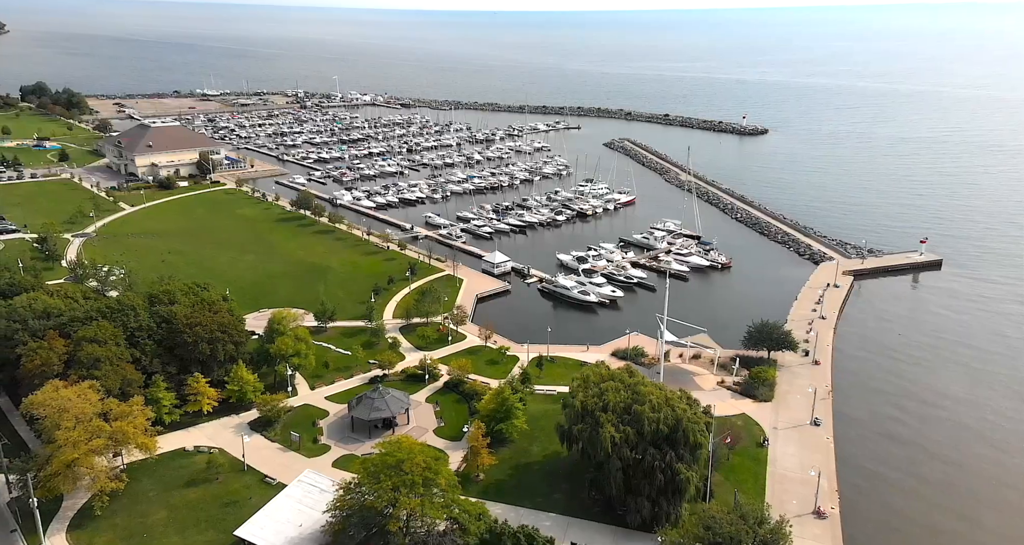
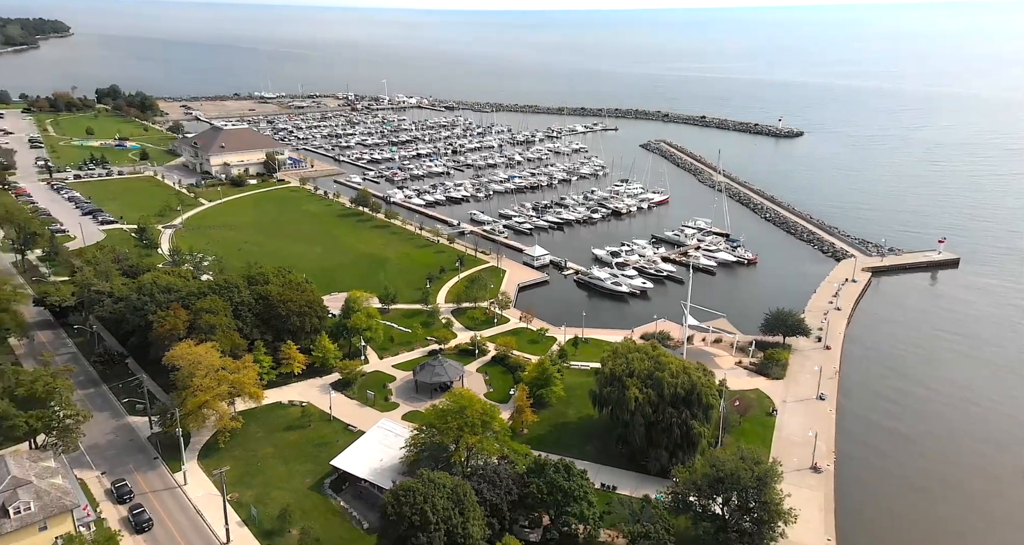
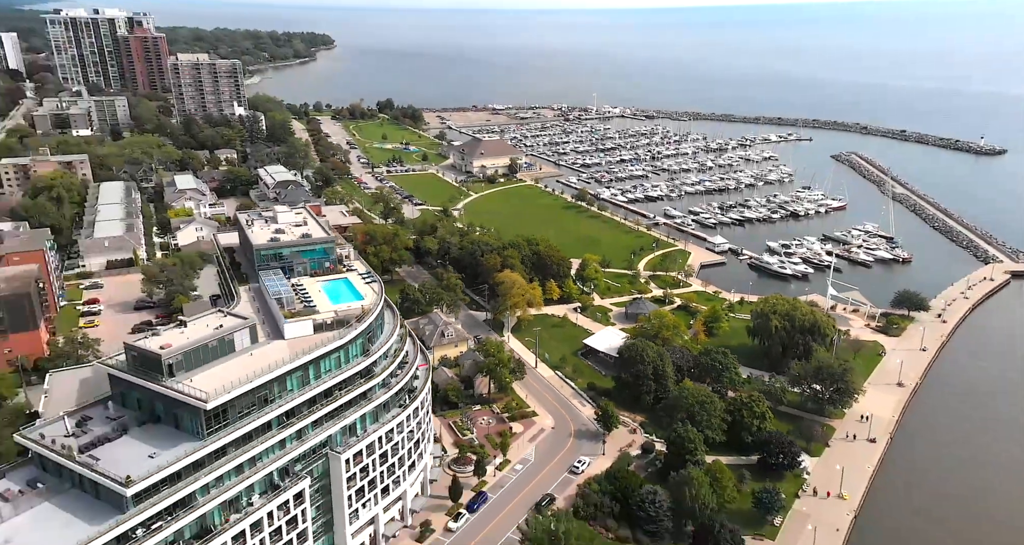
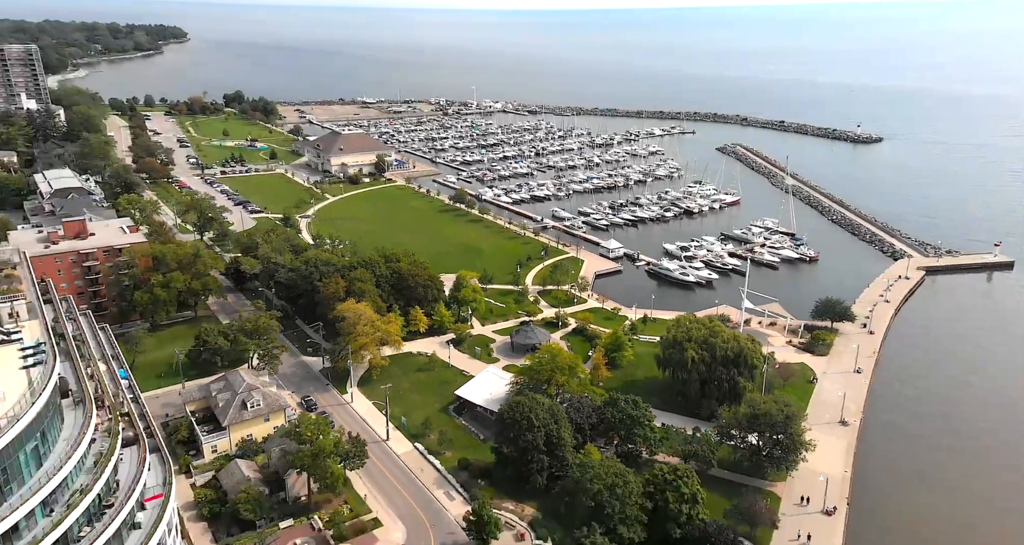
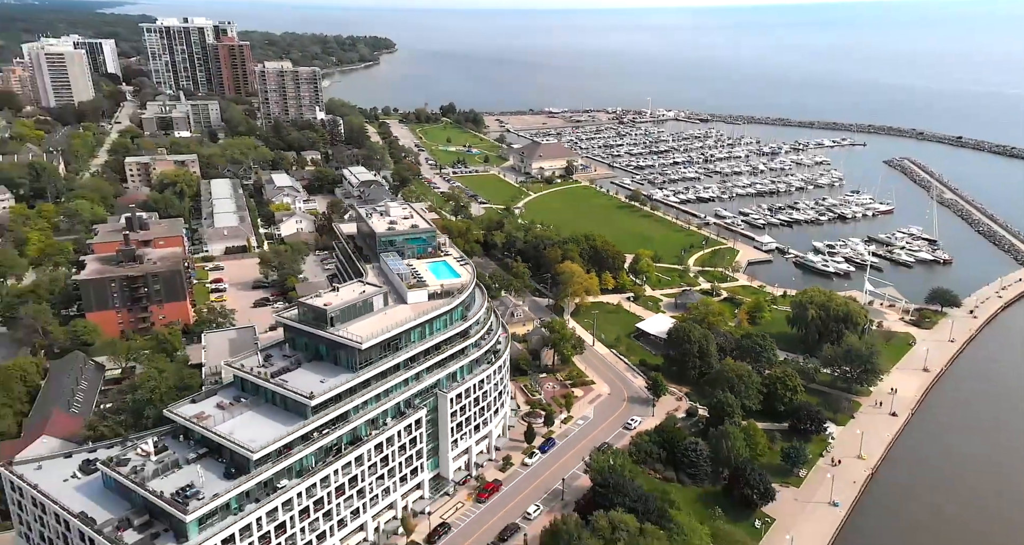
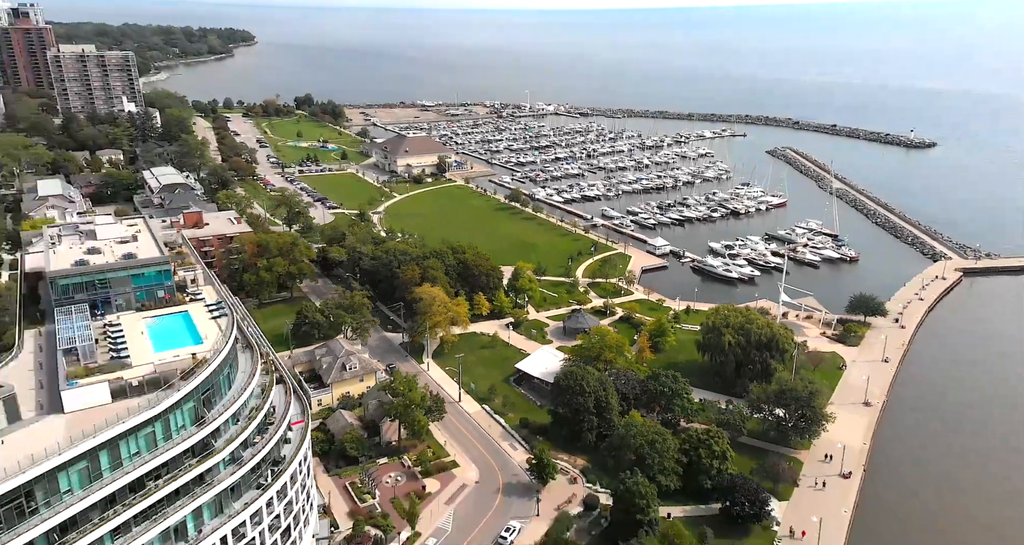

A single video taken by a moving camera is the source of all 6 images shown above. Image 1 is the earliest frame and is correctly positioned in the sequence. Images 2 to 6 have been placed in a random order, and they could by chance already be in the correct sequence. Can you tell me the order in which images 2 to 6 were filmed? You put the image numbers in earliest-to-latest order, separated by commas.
2, 4, 6, 3, 5
